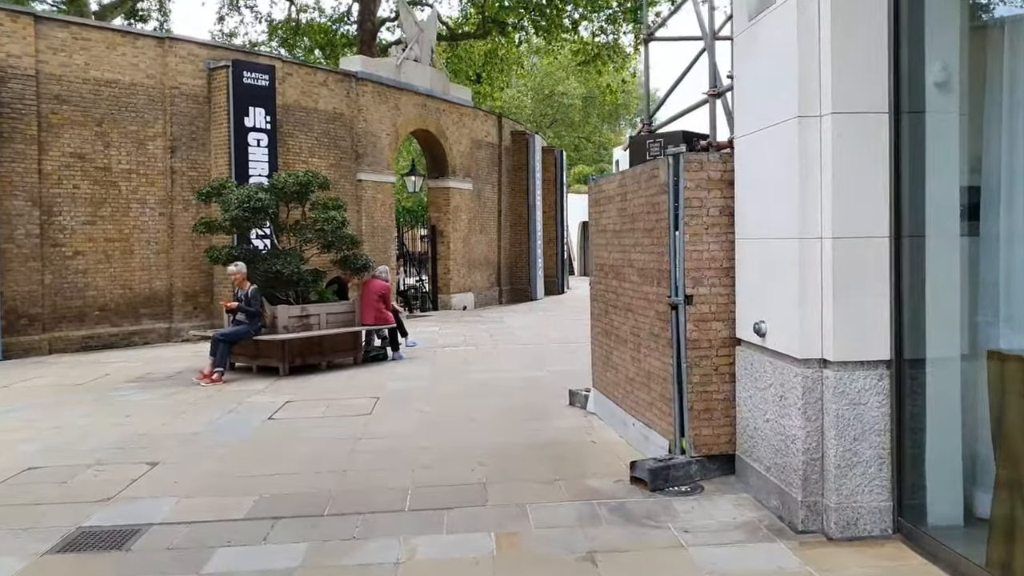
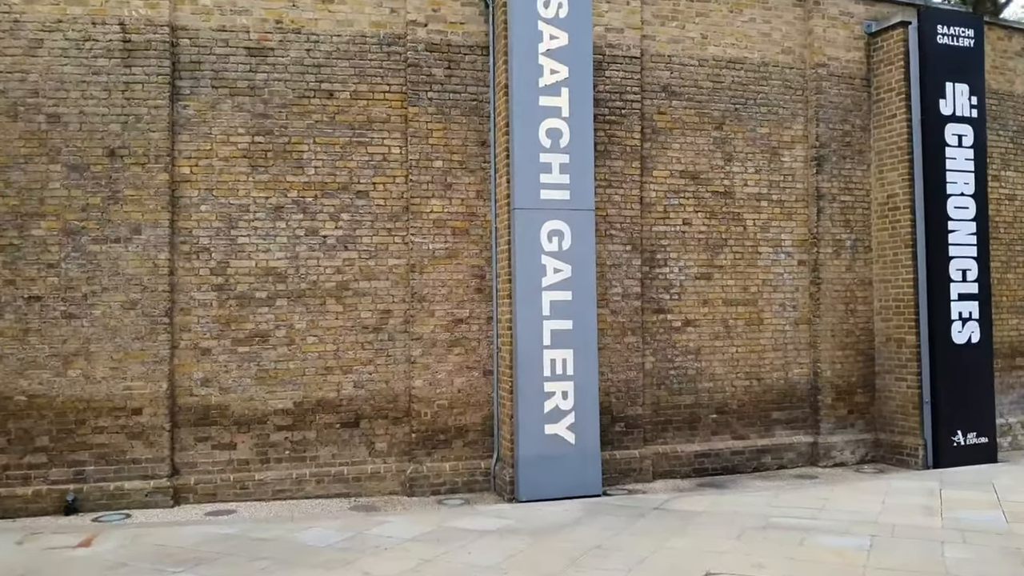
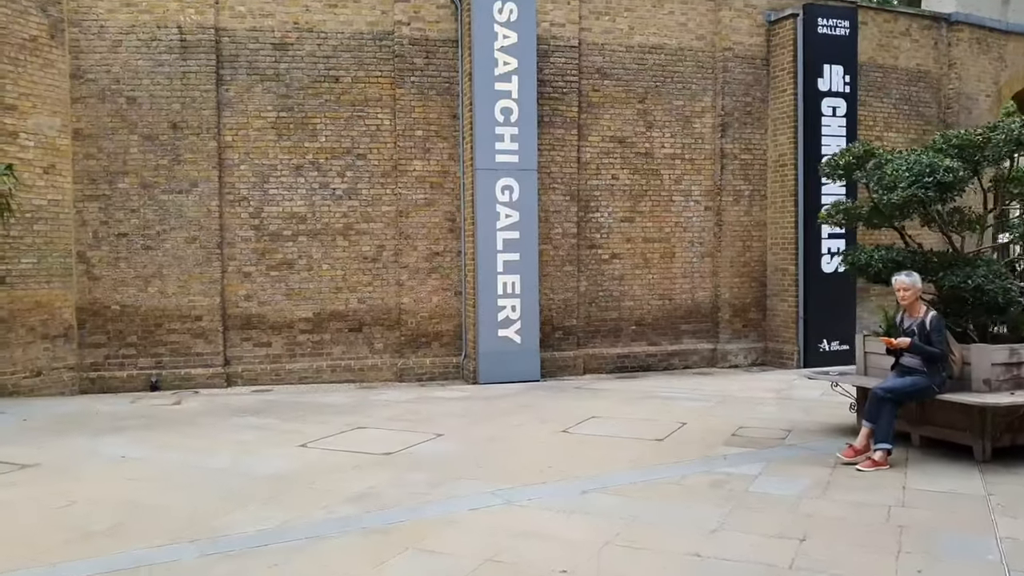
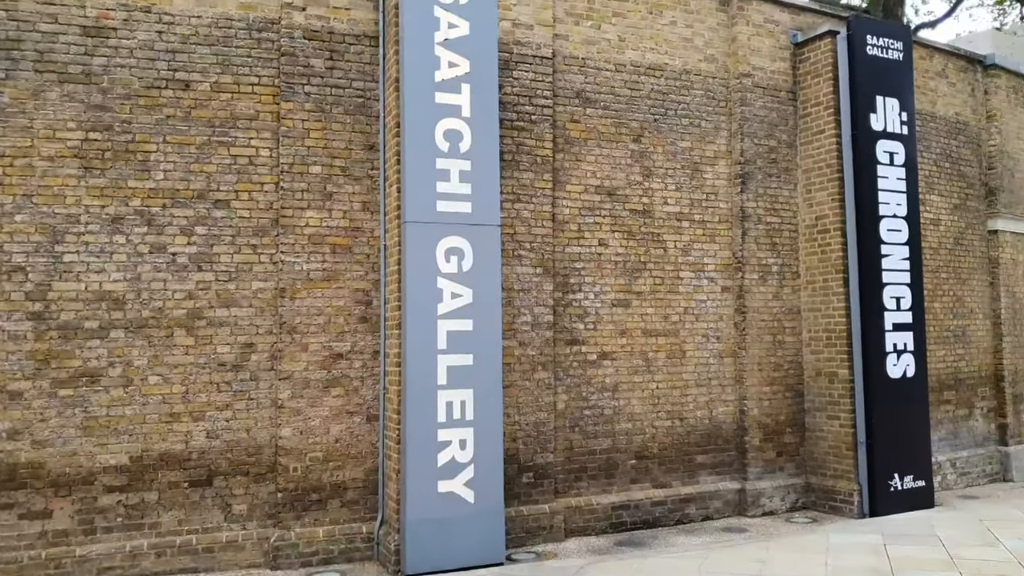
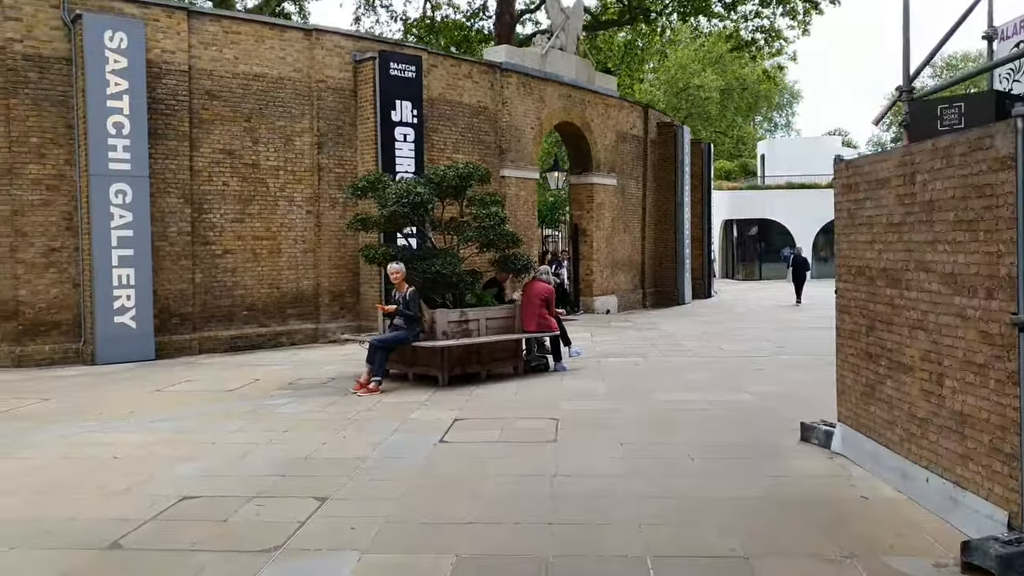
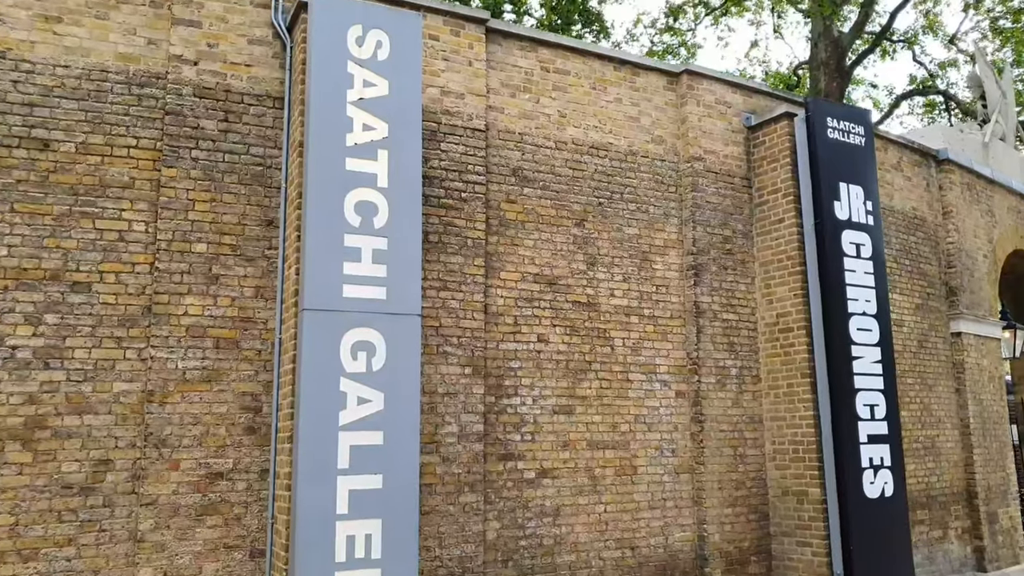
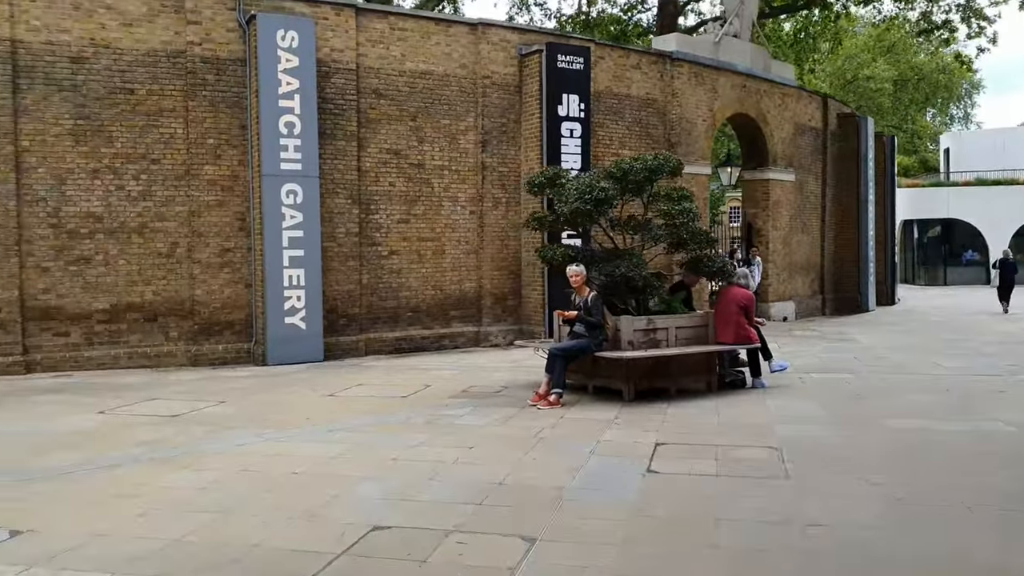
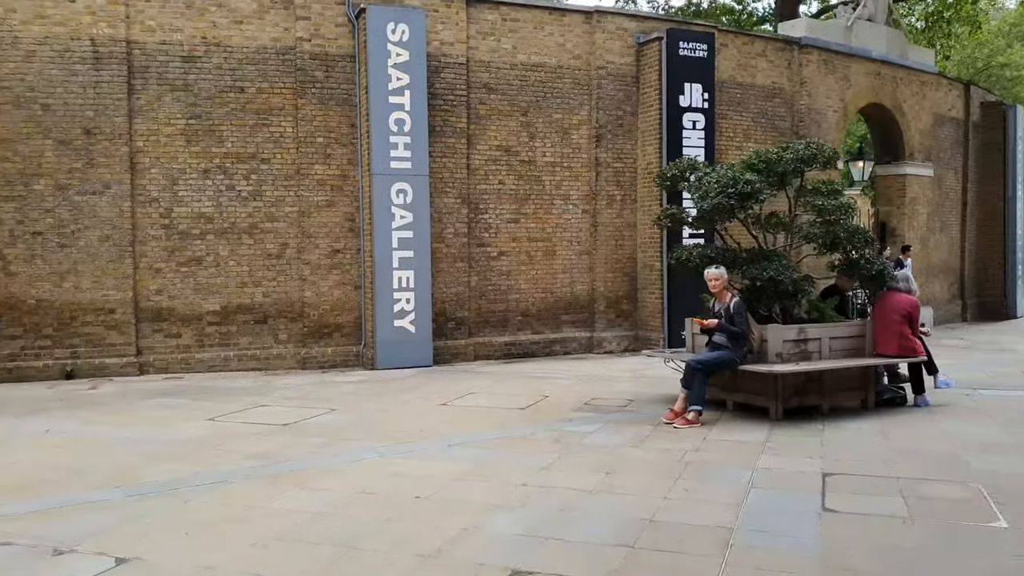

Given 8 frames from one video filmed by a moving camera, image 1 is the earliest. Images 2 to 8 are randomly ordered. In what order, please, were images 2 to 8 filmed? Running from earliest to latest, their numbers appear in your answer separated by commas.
5, 7, 8, 3, 2, 4, 6
